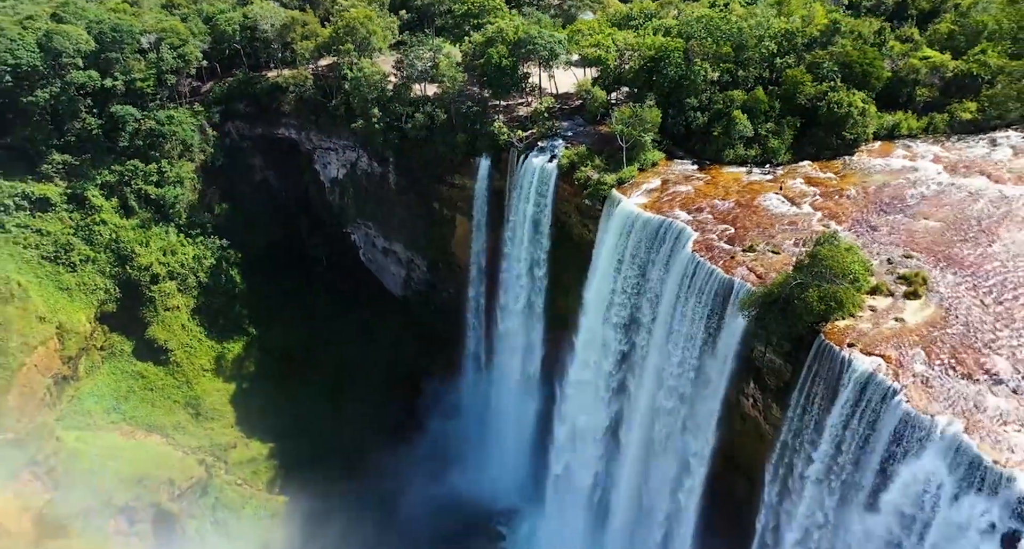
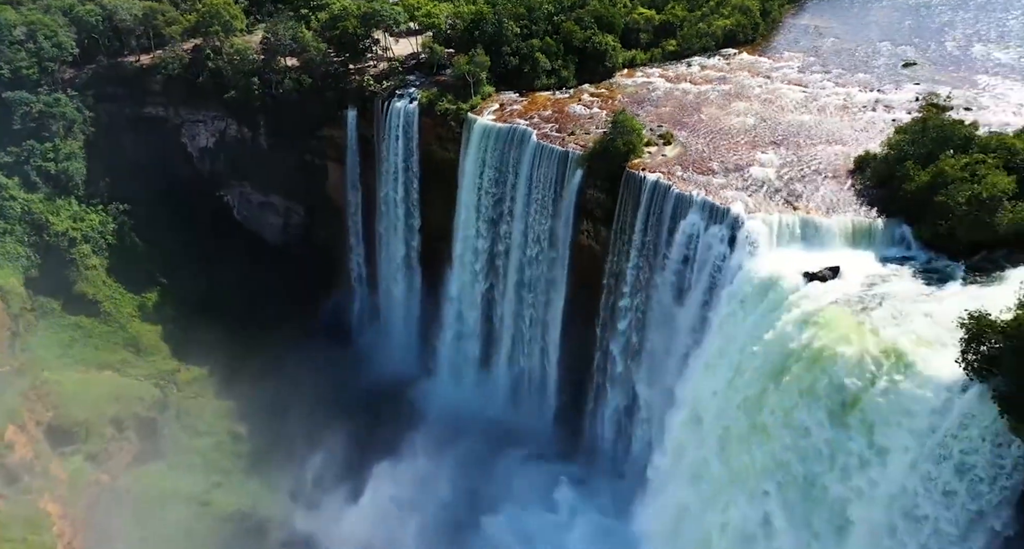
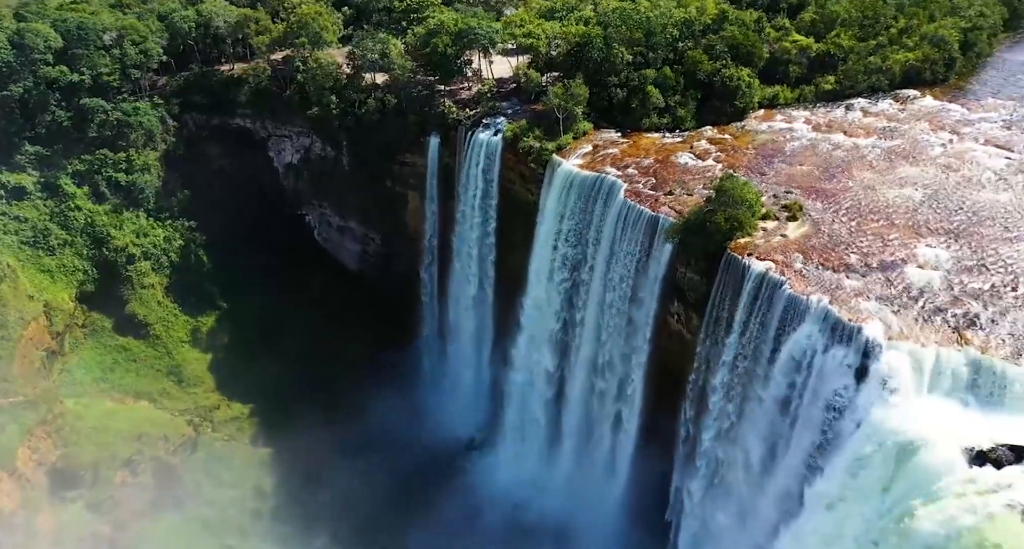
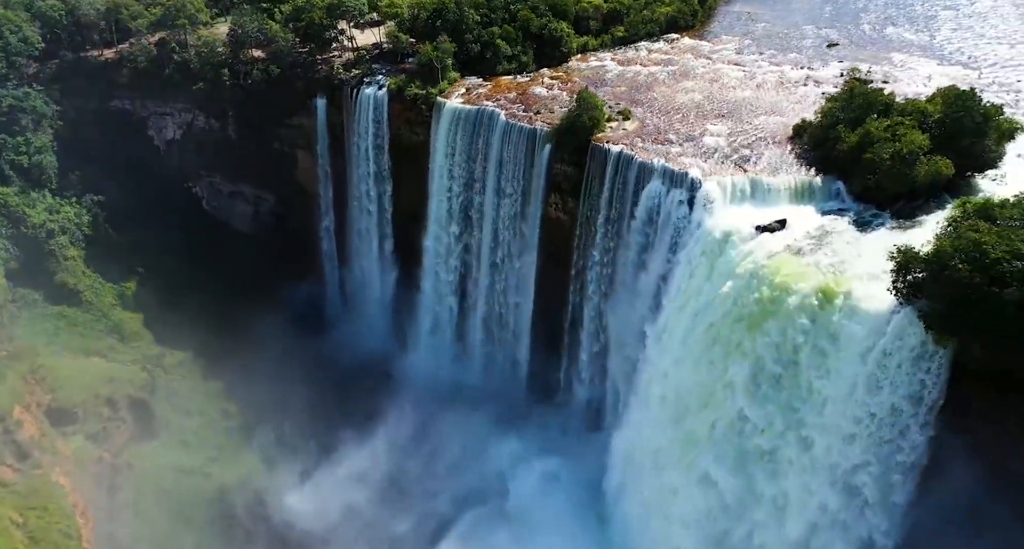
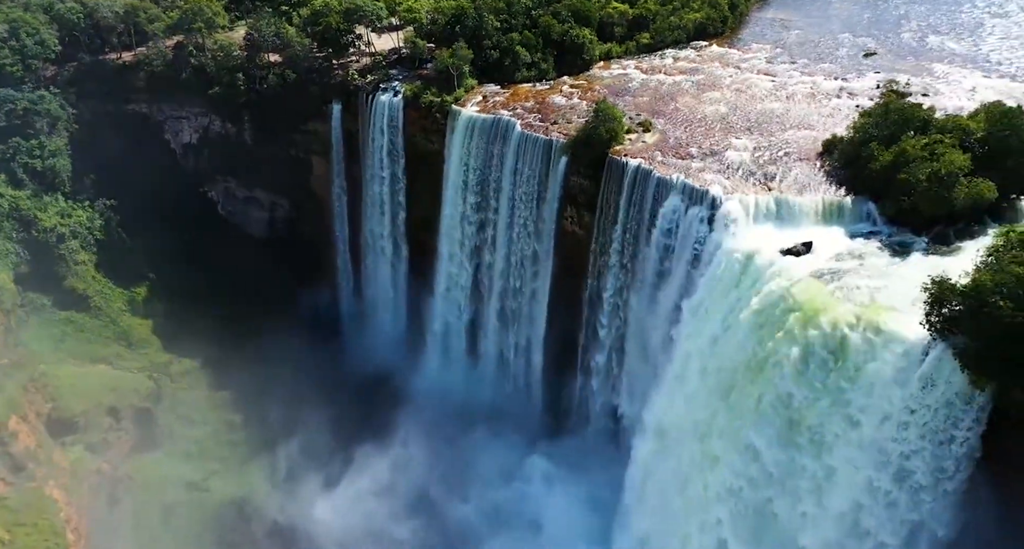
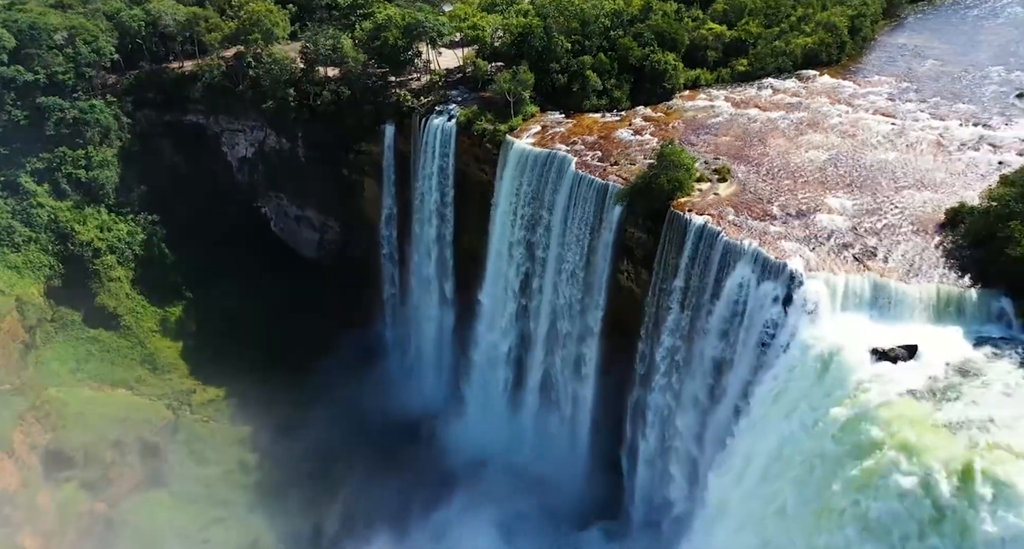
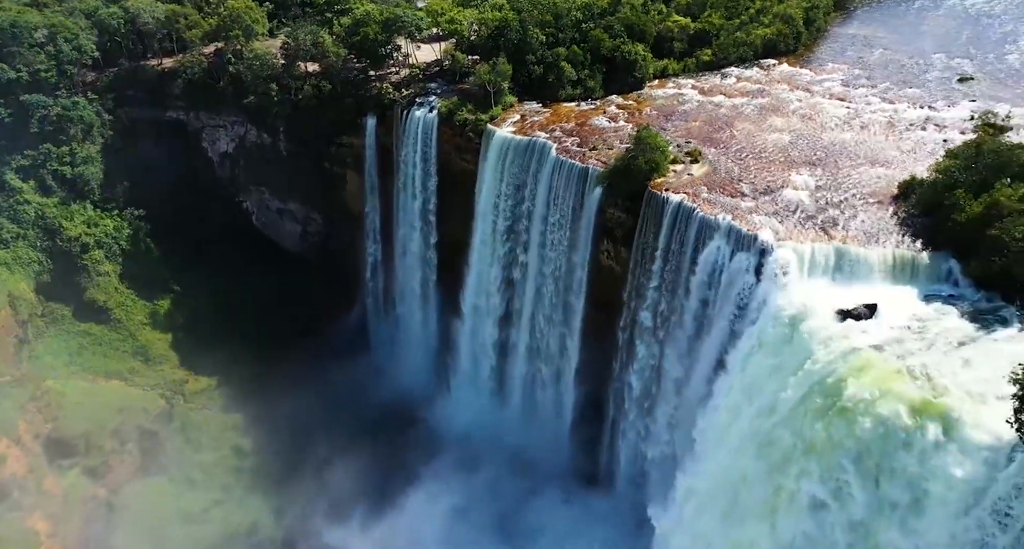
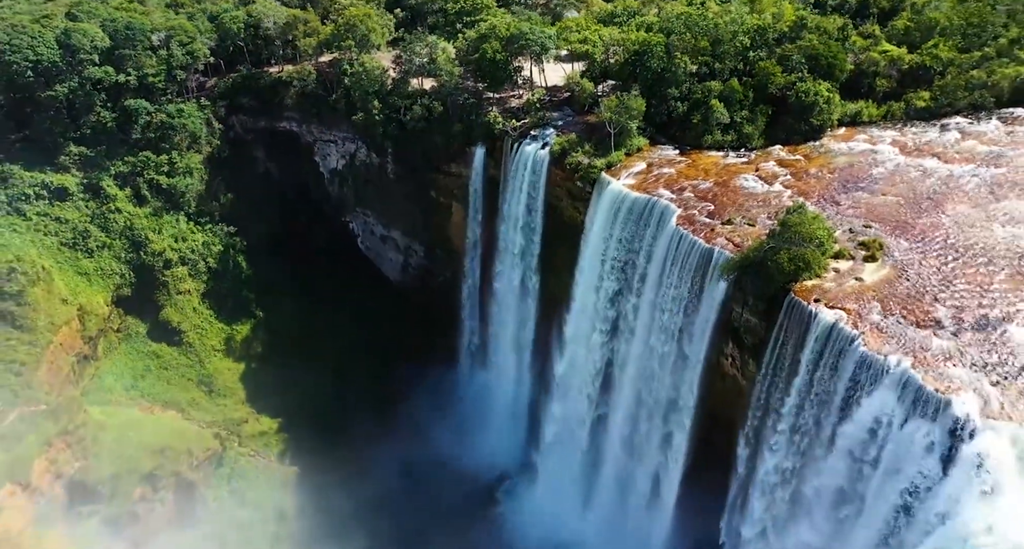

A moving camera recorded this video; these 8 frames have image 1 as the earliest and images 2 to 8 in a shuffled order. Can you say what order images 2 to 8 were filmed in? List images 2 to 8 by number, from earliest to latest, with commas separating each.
8, 3, 6, 7, 2, 5, 4
